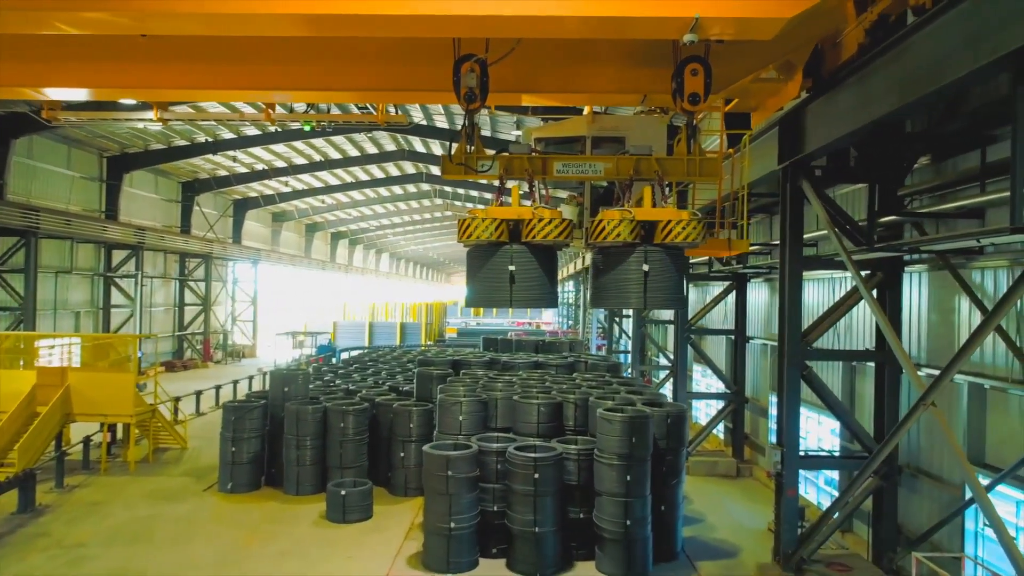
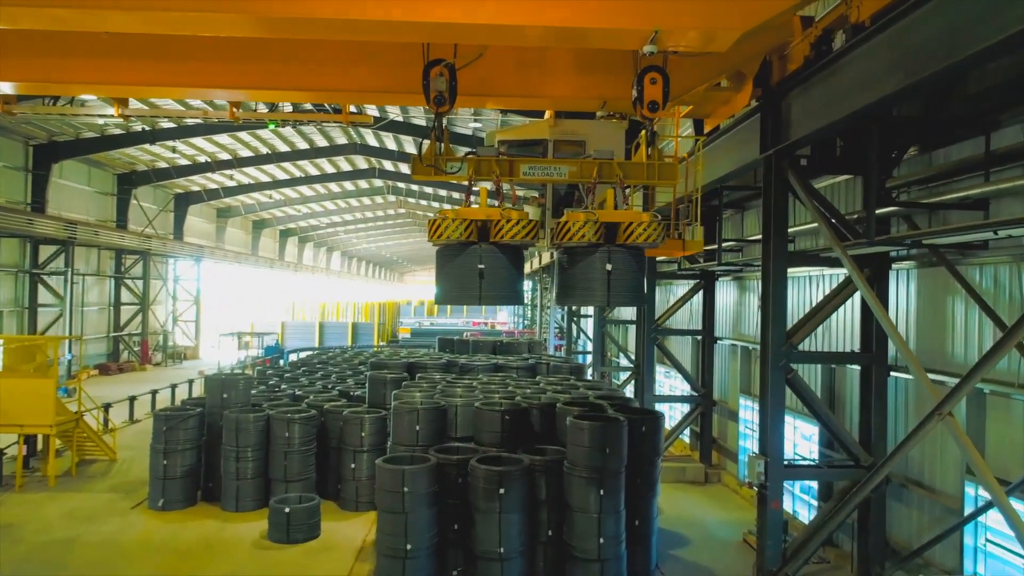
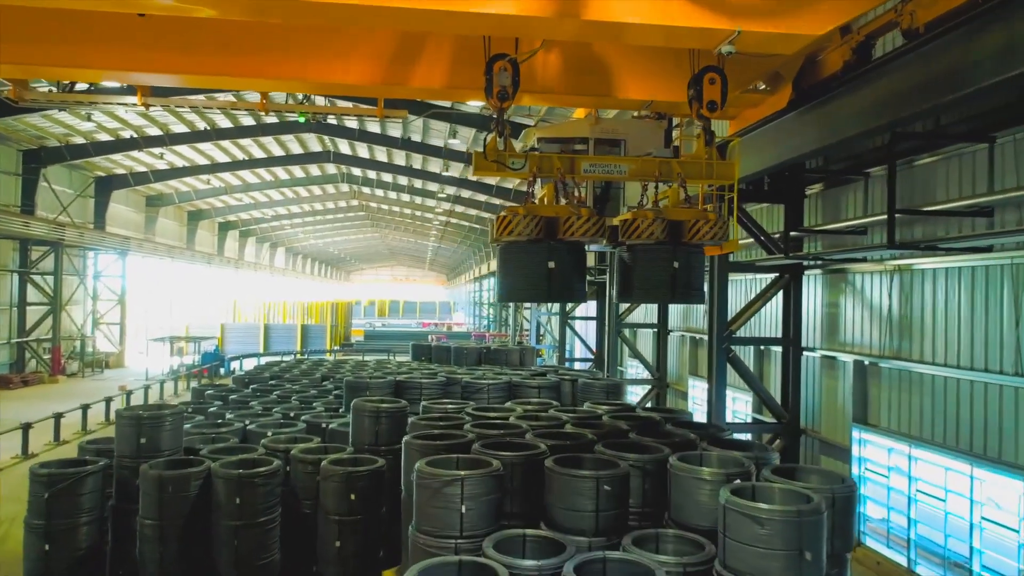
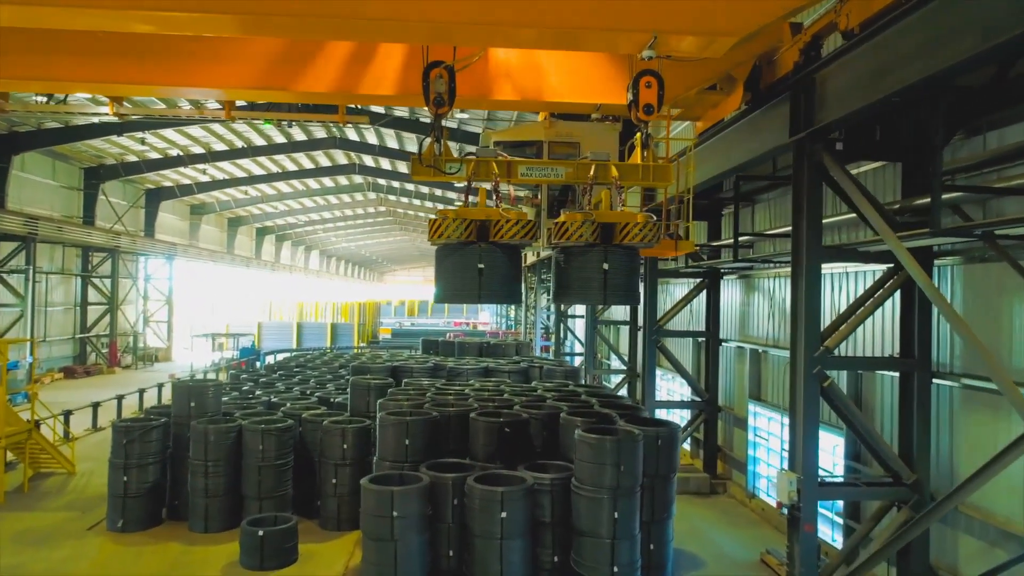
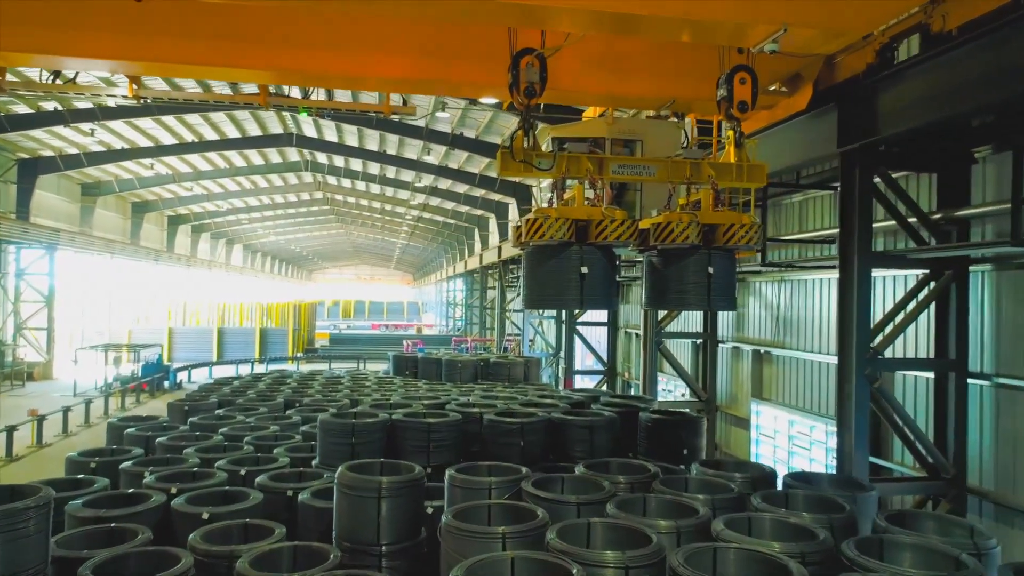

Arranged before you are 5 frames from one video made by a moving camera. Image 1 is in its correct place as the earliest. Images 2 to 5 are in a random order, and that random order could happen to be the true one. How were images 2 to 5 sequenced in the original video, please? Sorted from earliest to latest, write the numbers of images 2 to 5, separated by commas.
2, 4, 3, 5
